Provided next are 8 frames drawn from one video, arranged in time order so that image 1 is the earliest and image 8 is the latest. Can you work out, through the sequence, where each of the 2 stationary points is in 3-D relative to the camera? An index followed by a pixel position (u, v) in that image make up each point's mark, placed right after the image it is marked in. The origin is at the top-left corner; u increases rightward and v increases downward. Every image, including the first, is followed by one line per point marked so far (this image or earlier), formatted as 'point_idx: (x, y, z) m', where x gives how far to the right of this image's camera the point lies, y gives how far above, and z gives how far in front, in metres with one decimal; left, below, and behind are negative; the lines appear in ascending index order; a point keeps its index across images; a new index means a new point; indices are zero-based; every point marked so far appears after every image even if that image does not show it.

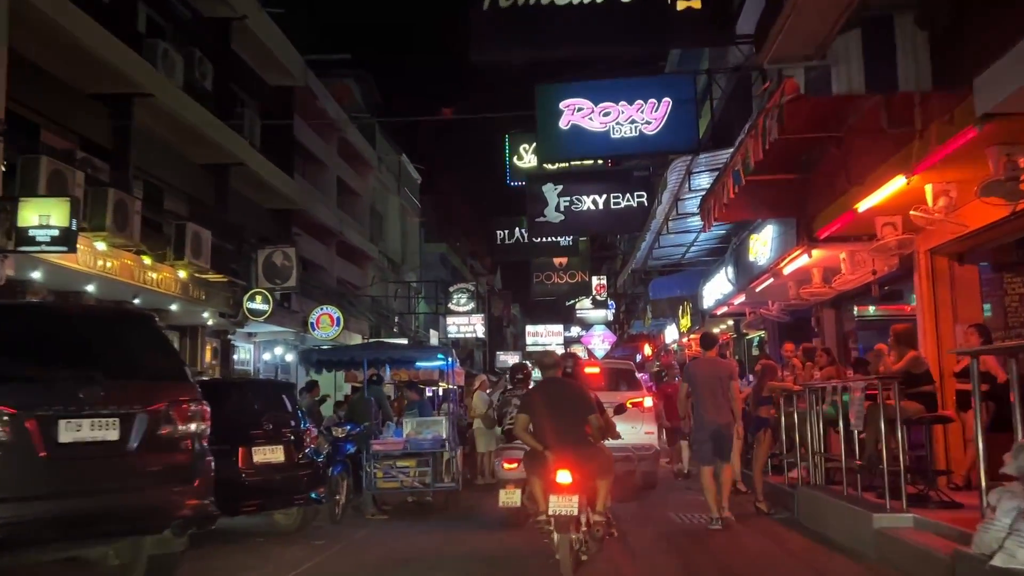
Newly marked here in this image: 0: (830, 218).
0: (+3.2, +0.7, +9.2) m
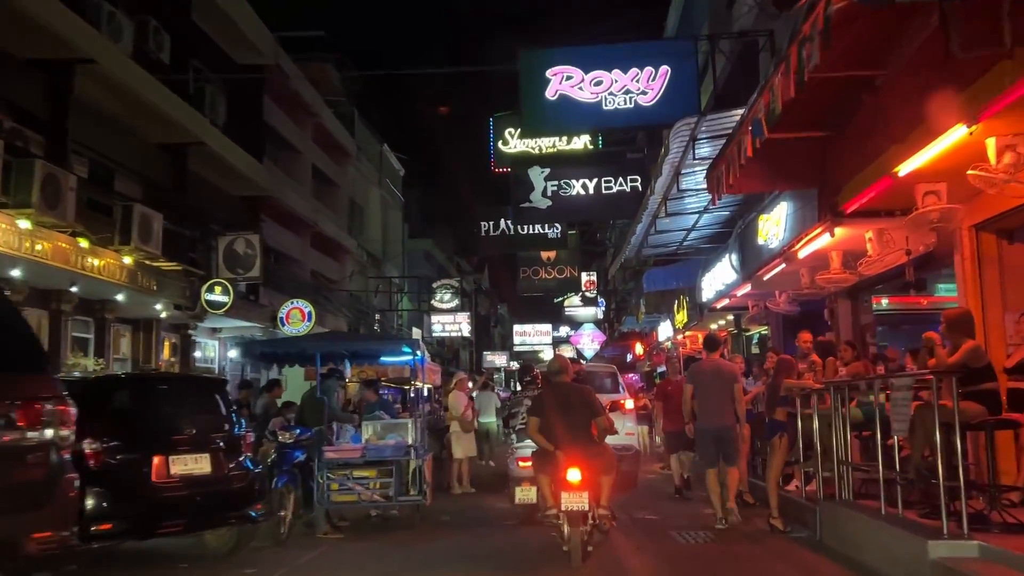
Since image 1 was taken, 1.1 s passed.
0: (+3.0, +0.9, +7.8) m
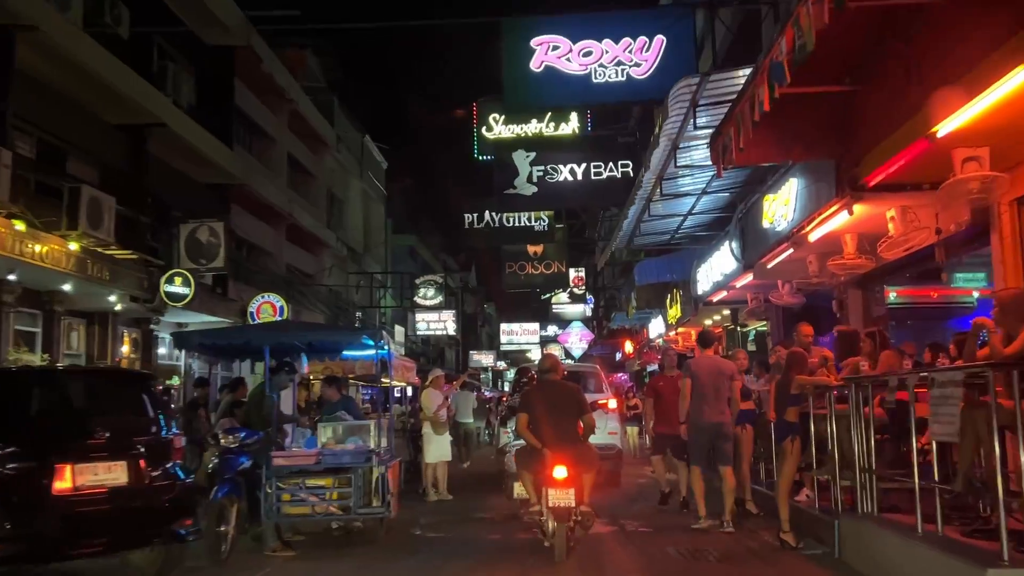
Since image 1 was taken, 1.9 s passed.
0: (+2.8, +1.1, +6.8) m
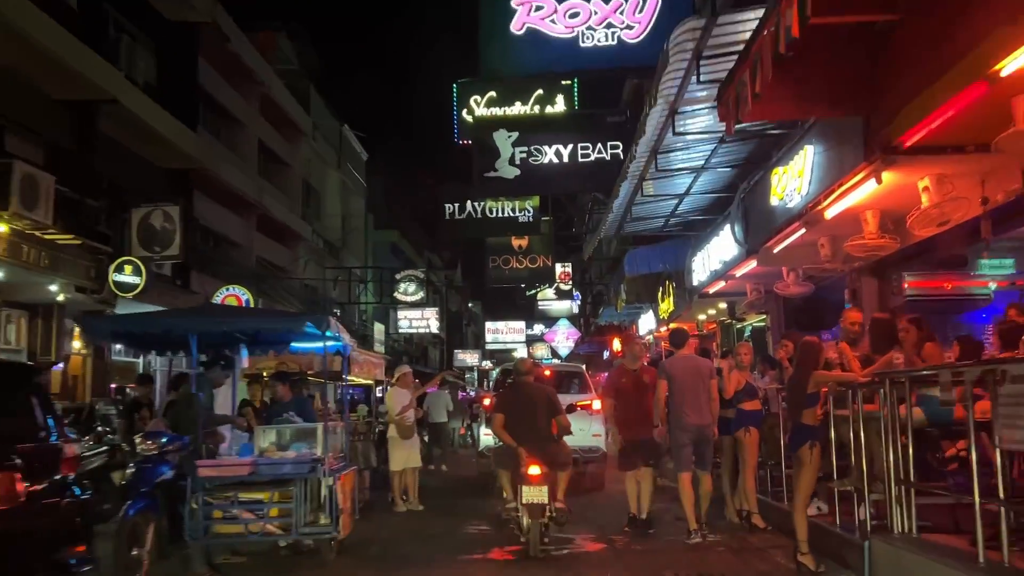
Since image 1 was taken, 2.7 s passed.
0: (+2.7, +1.2, +5.6) m
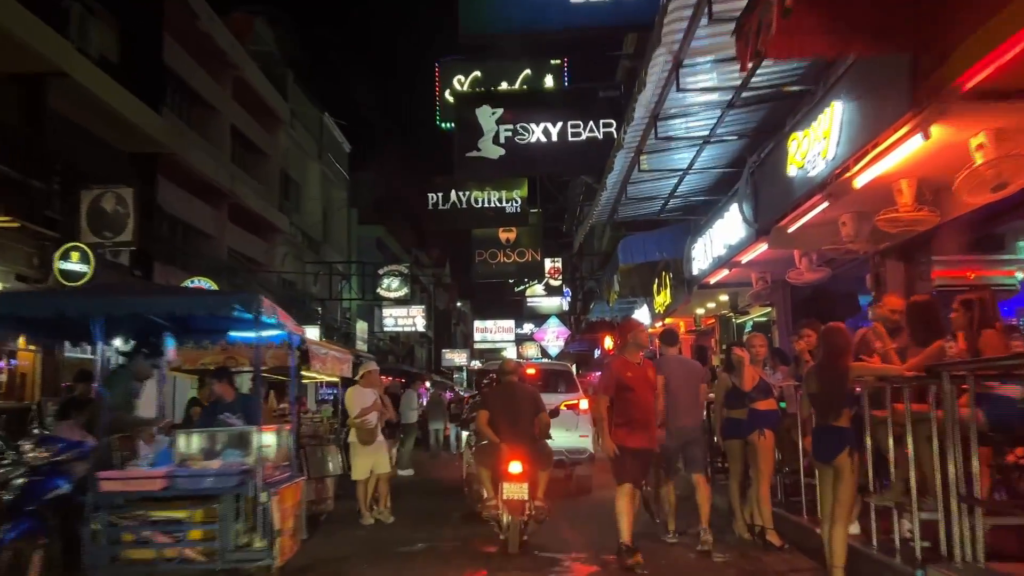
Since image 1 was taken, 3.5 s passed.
0: (+2.5, +1.4, +4.5) m
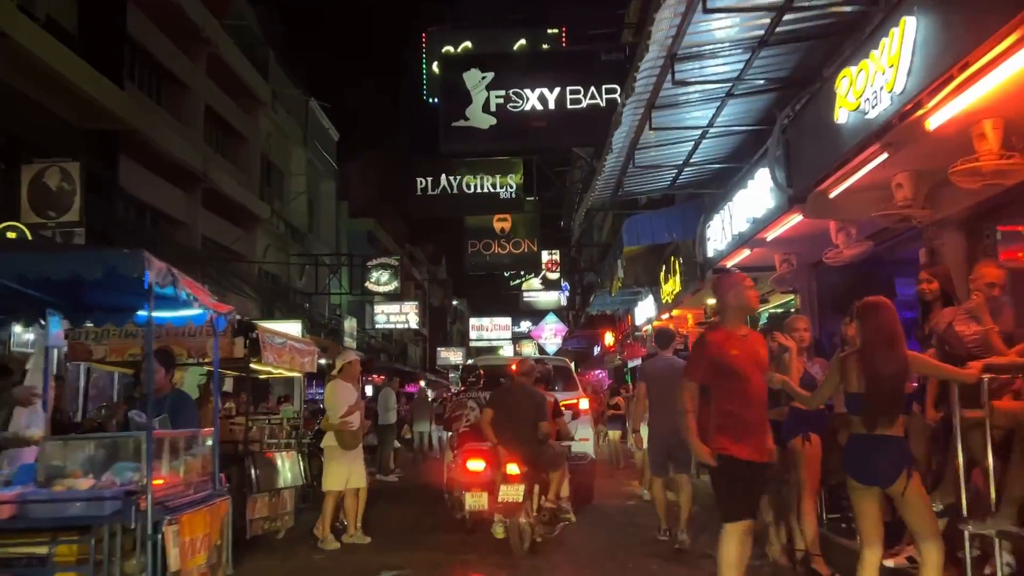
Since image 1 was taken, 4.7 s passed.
0: (+2.4, +1.6, +3.1) m
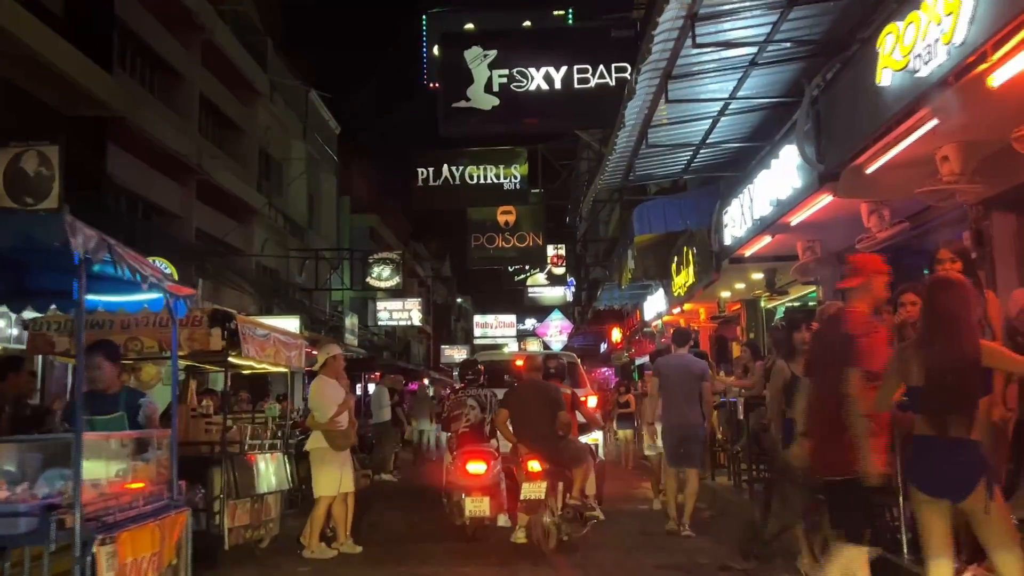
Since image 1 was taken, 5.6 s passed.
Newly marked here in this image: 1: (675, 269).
0: (+2.4, +1.7, +2.4) m
1: (+2.5, +0.3, +13.8) m
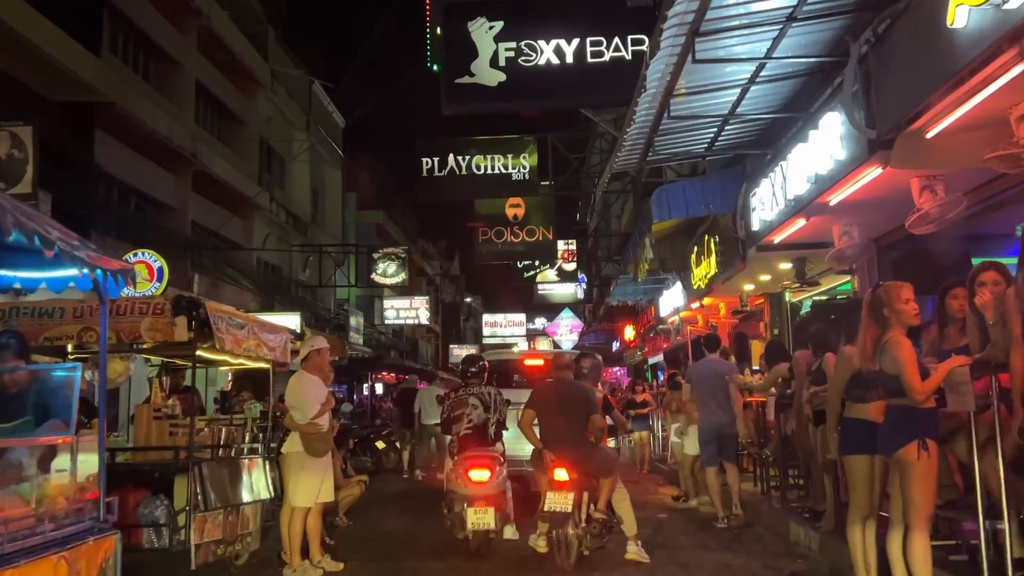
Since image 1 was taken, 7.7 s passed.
0: (+2.4, +1.8, +1.5) m
1: (+2.6, +0.4, +12.9) m
